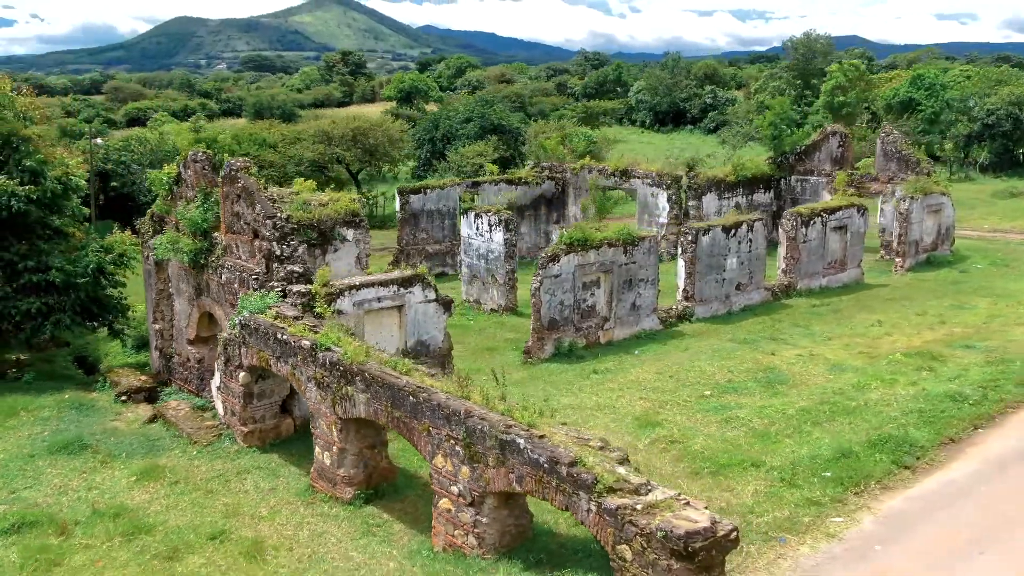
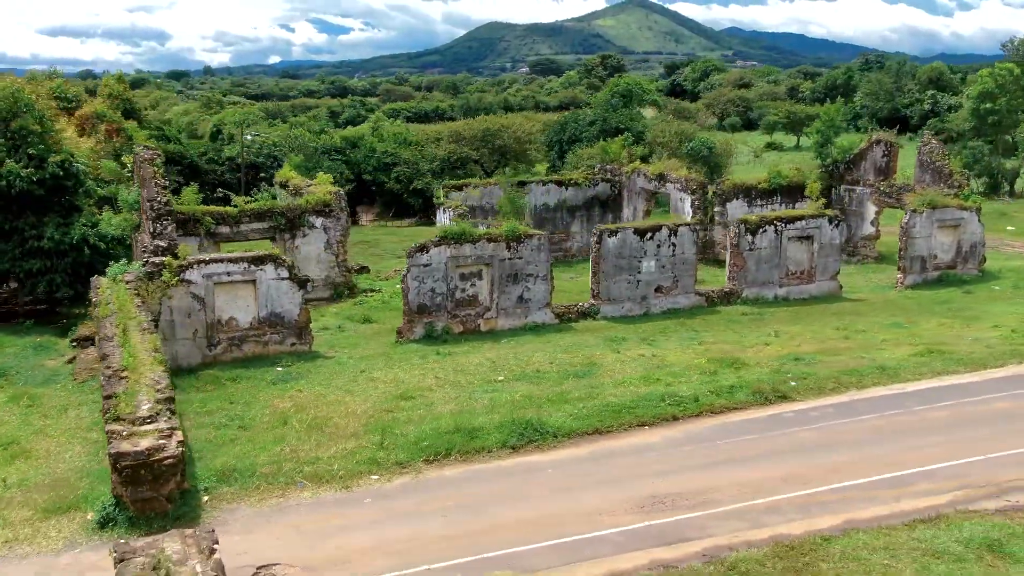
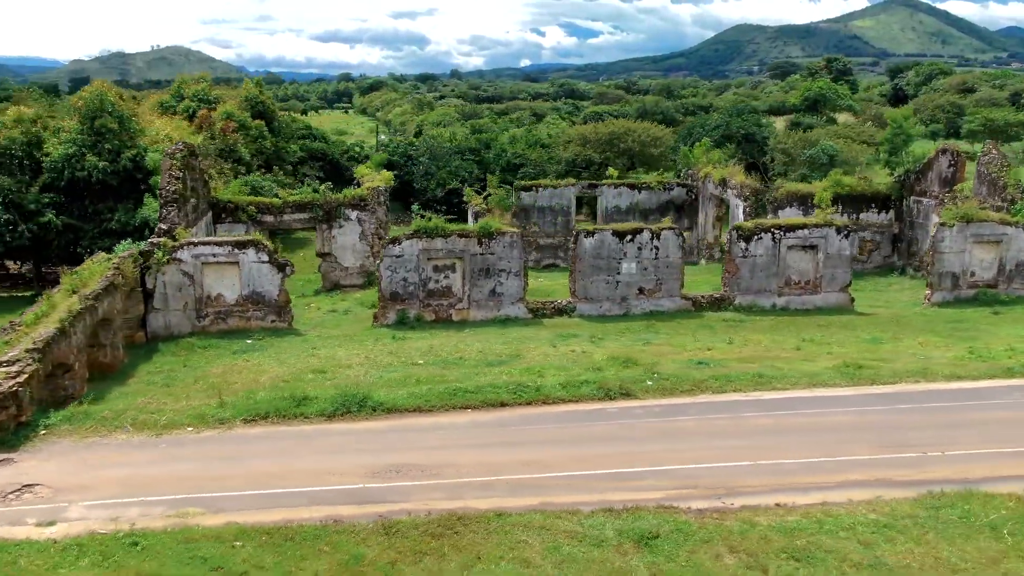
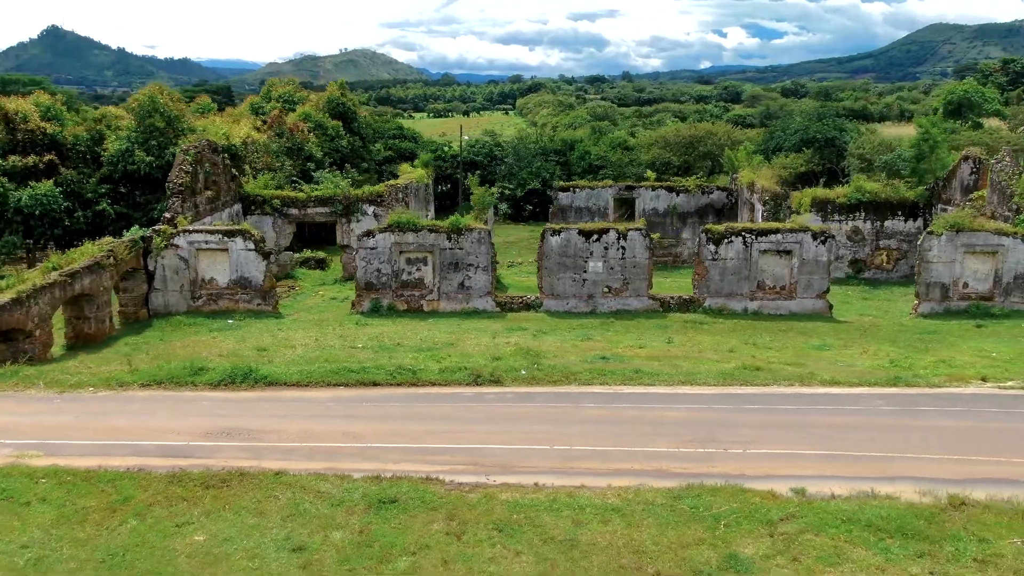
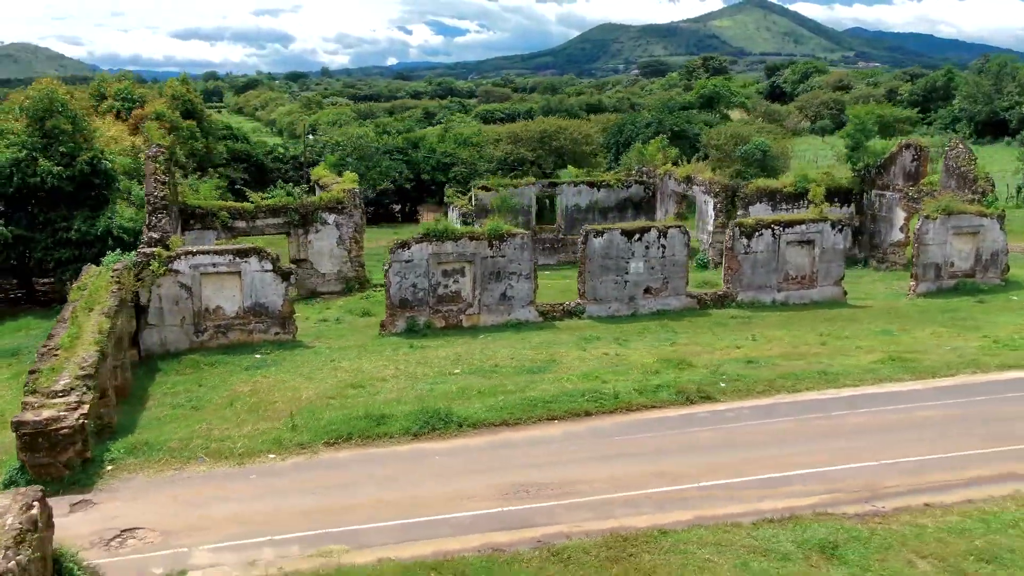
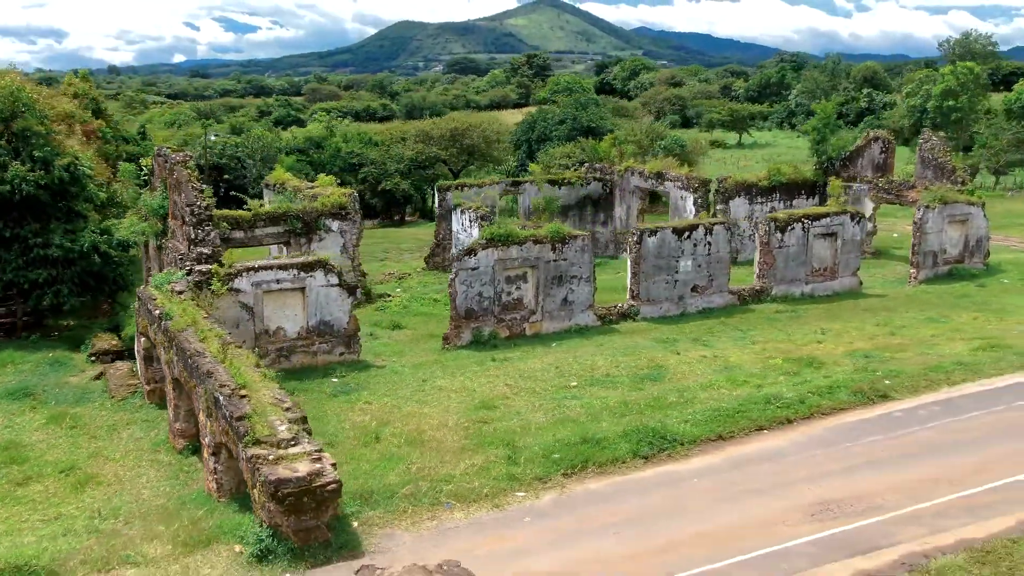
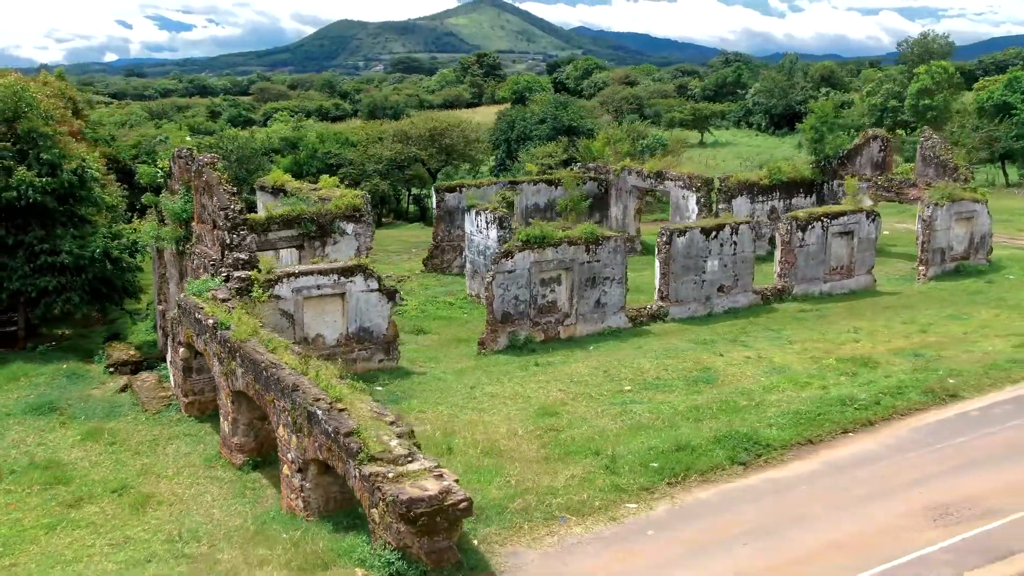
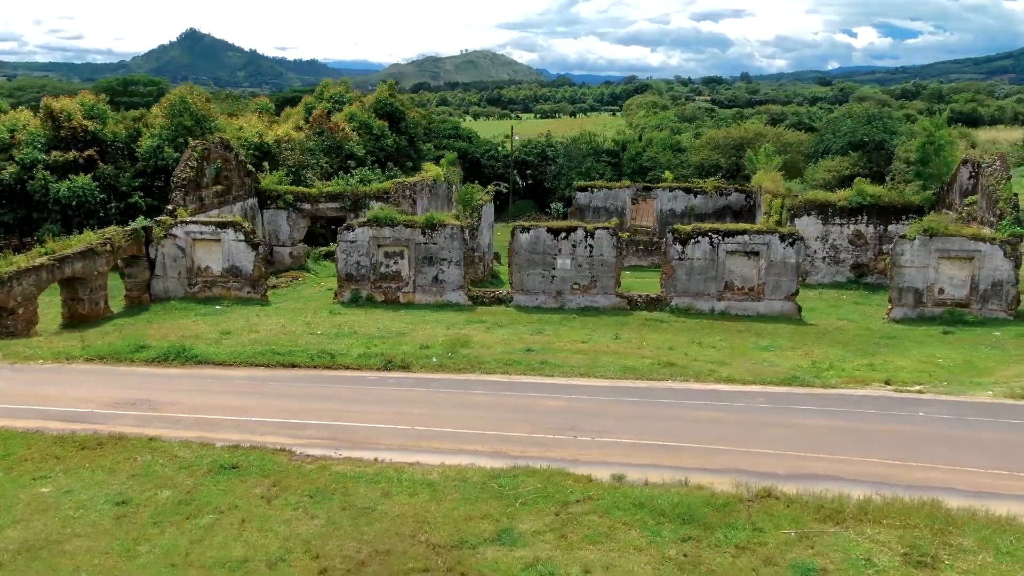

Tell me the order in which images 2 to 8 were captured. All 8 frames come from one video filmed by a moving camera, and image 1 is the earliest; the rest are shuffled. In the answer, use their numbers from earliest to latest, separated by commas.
7, 6, 2, 5, 3, 4, 8
